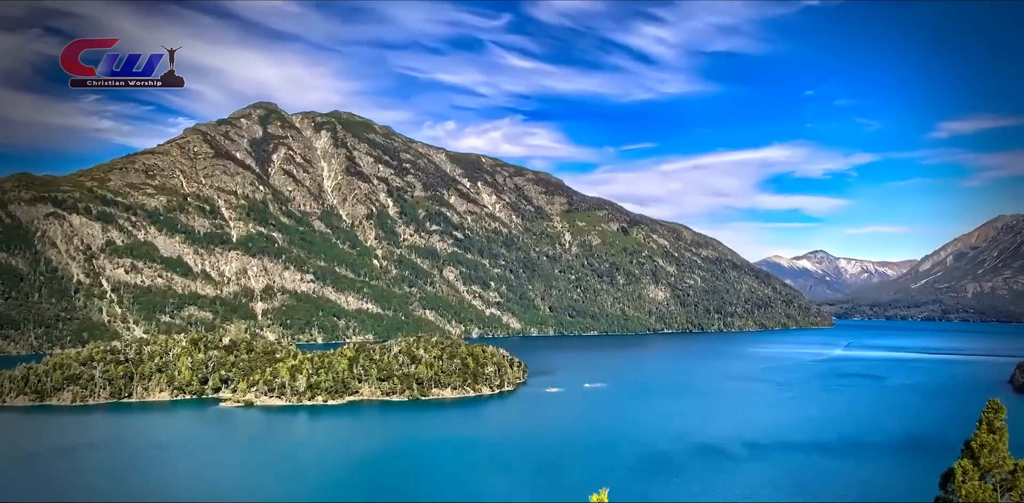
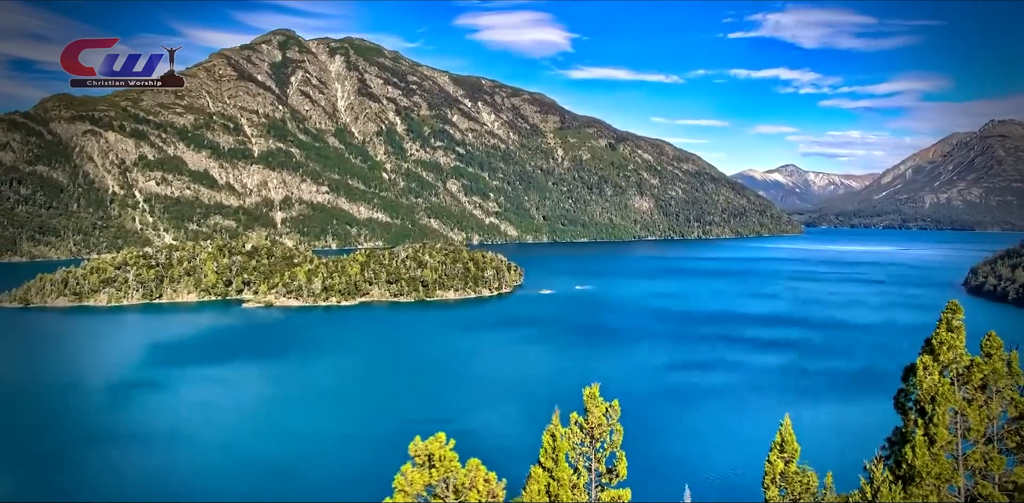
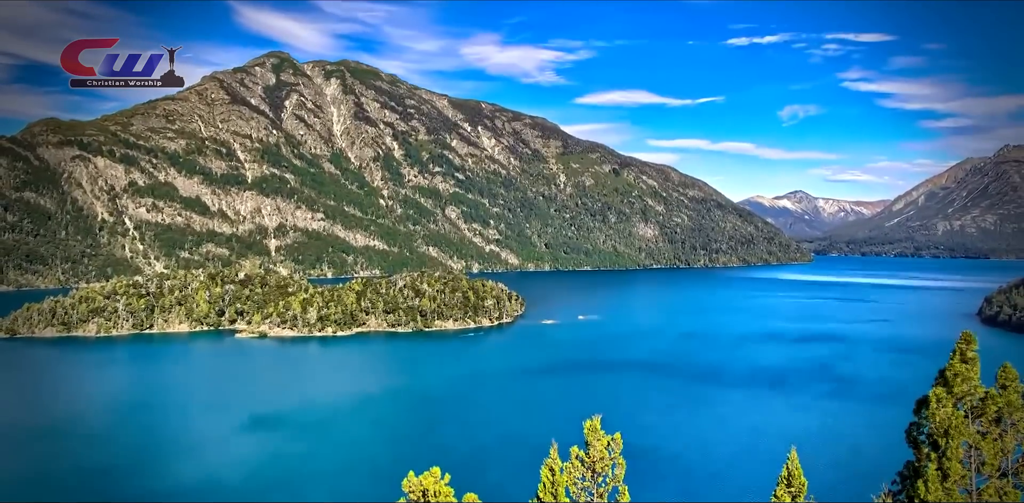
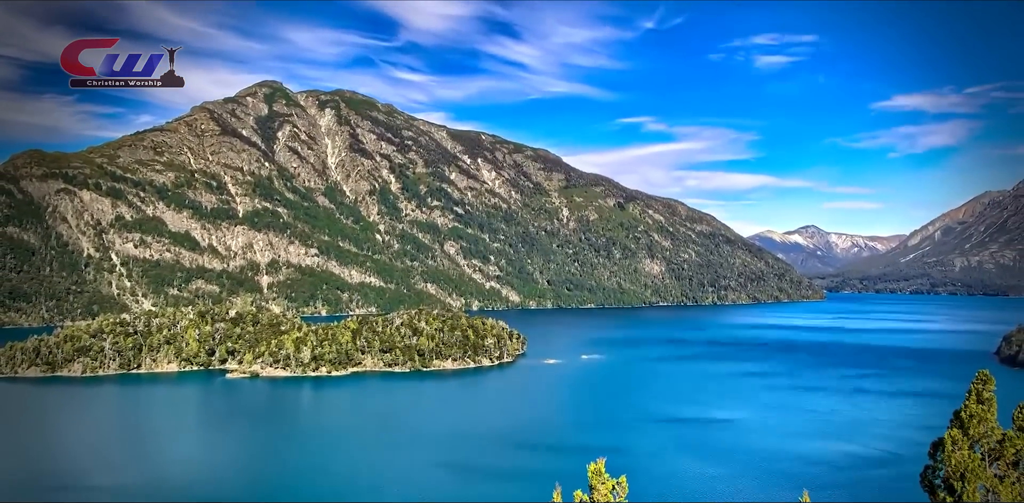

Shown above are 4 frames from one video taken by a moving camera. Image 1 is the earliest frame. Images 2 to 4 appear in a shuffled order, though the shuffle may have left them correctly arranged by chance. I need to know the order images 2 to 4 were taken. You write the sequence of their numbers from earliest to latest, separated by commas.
4, 3, 2
